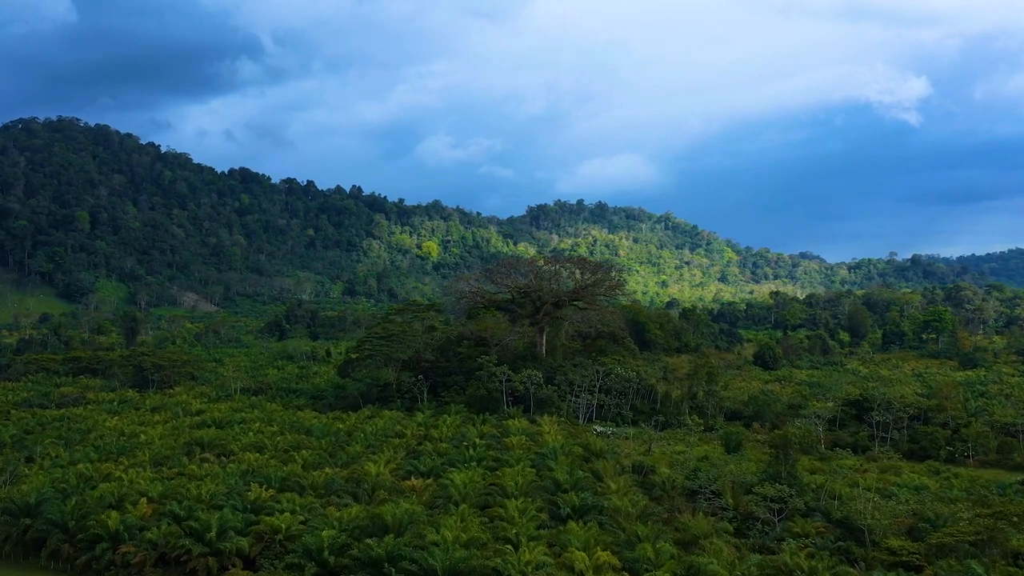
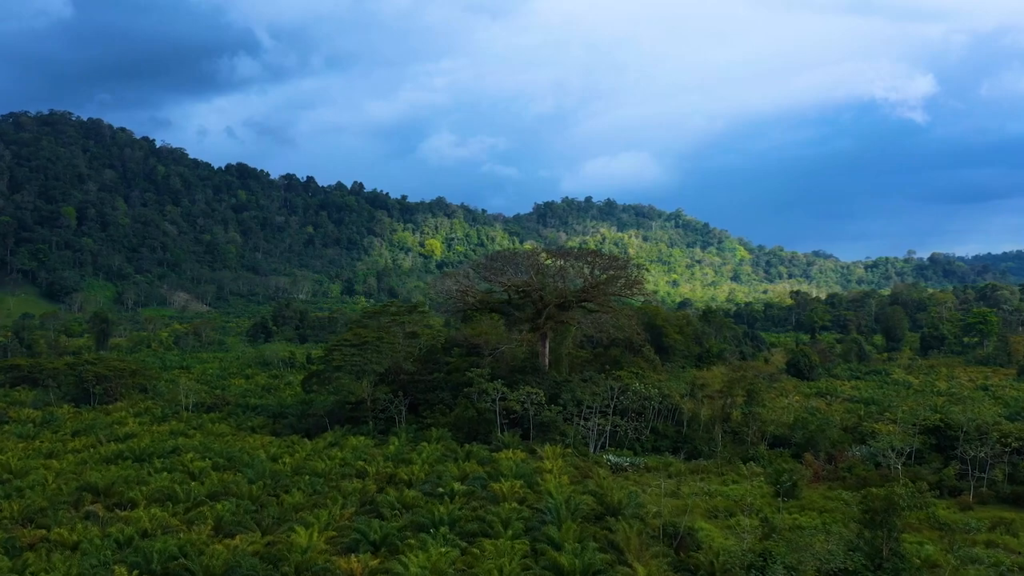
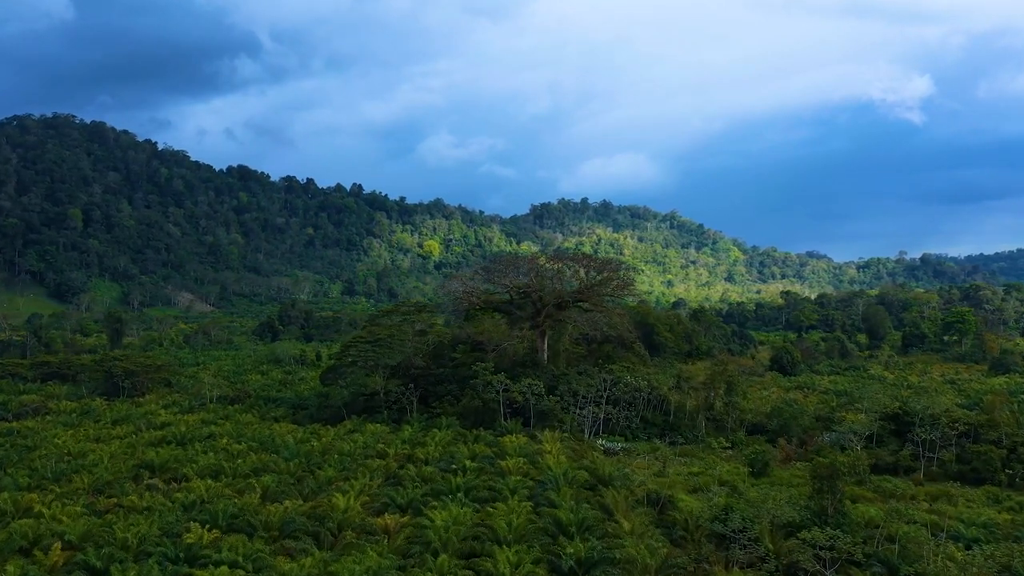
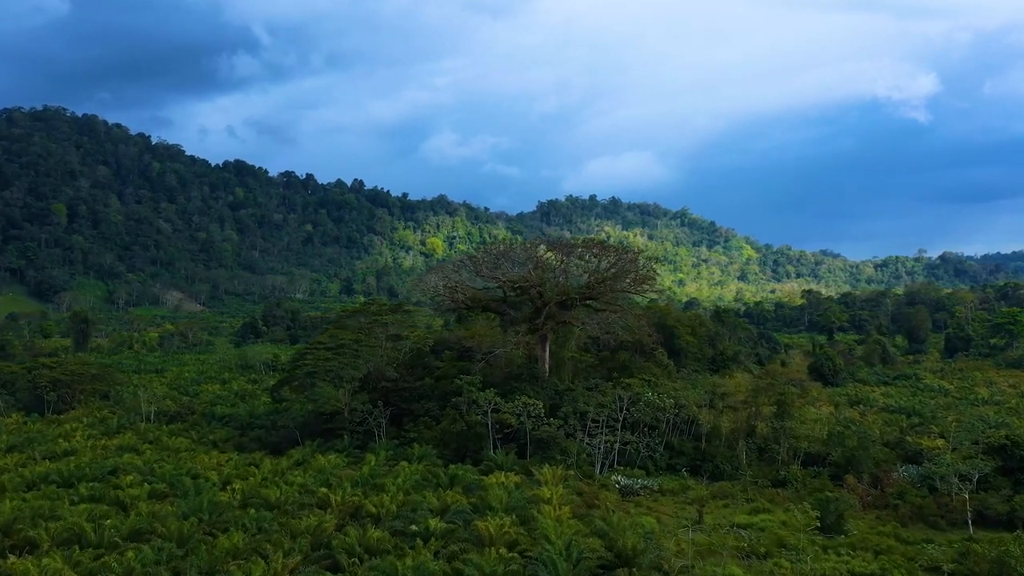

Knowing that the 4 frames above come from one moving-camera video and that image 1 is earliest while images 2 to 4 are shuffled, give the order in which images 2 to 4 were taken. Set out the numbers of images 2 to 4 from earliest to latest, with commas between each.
3, 2, 4
